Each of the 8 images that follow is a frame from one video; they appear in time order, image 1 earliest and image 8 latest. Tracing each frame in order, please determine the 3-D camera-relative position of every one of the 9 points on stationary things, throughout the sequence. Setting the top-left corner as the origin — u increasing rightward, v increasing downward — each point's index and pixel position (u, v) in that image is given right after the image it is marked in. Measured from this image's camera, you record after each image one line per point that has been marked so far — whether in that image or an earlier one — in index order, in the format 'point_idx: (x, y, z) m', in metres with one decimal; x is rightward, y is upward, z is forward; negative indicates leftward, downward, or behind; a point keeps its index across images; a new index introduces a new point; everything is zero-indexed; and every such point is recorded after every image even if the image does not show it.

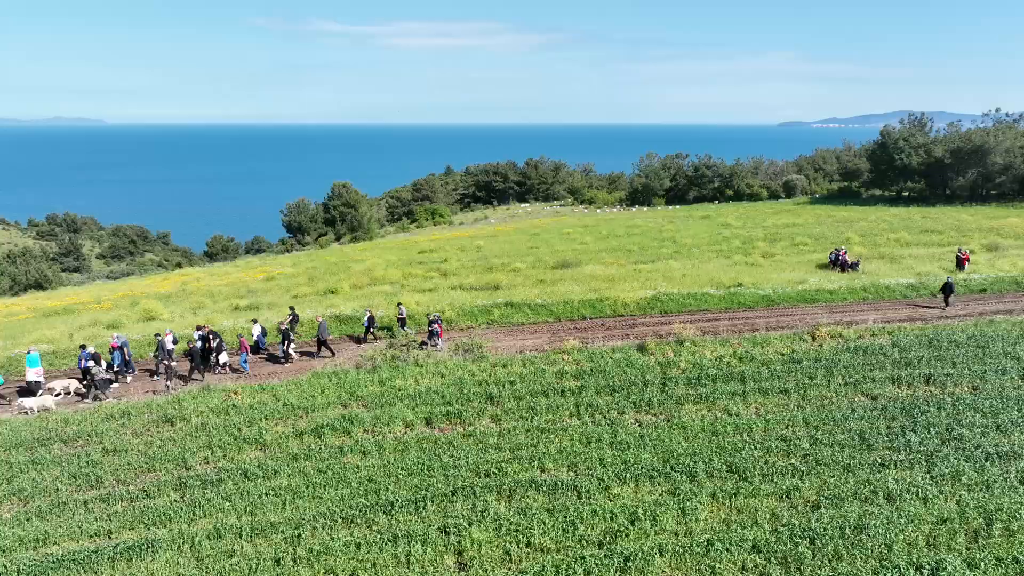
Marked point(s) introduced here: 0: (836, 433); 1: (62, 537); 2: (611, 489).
0: (+8.2, -3.7, +17.8) m
1: (-8.5, -4.7, +13.5) m
2: (+2.0, -4.2, +14.8) m
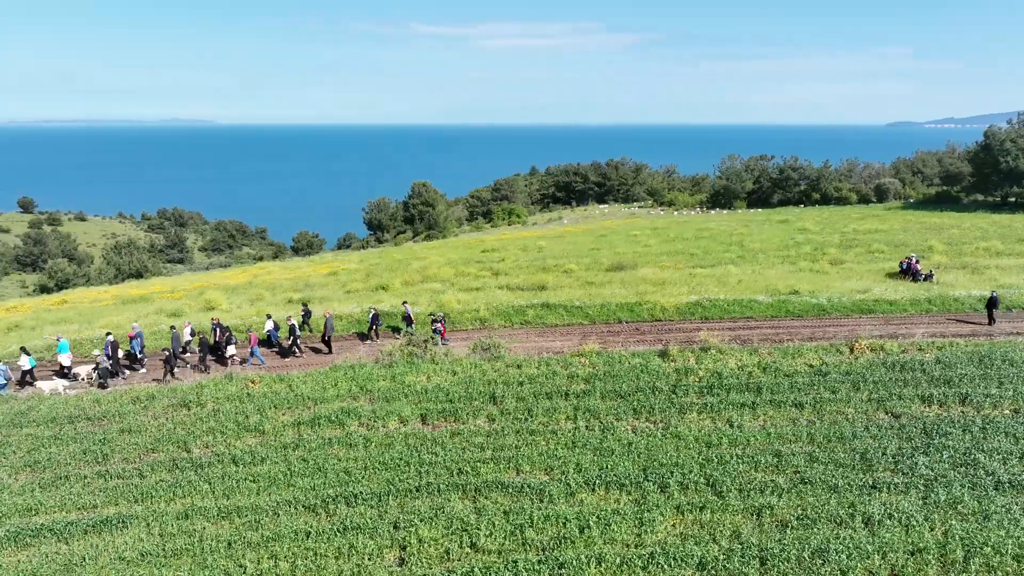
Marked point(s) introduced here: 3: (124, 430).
0: (+7.8, -3.9, +16.9) m
1: (-9.4, -4.5, +14.5) m
2: (+1.3, -4.3, +14.6) m
3: (-10.6, -3.8, +19.2) m
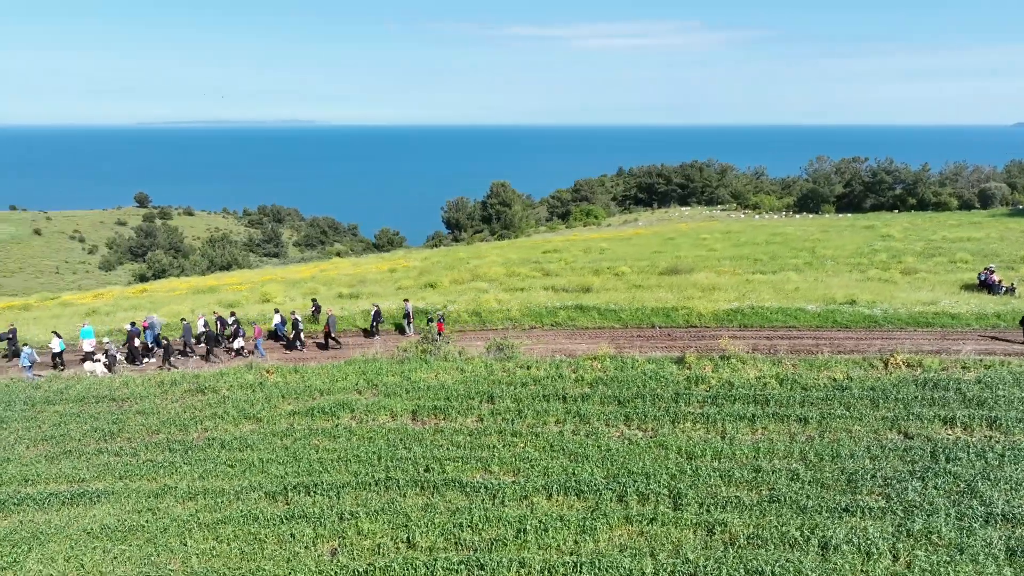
0: (+7.1, -4.1, +16.0) m
1: (-10.2, -4.2, +15.7) m
2: (+0.3, -4.3, +14.5) m
3: (-10.9, -3.6, +20.5) m
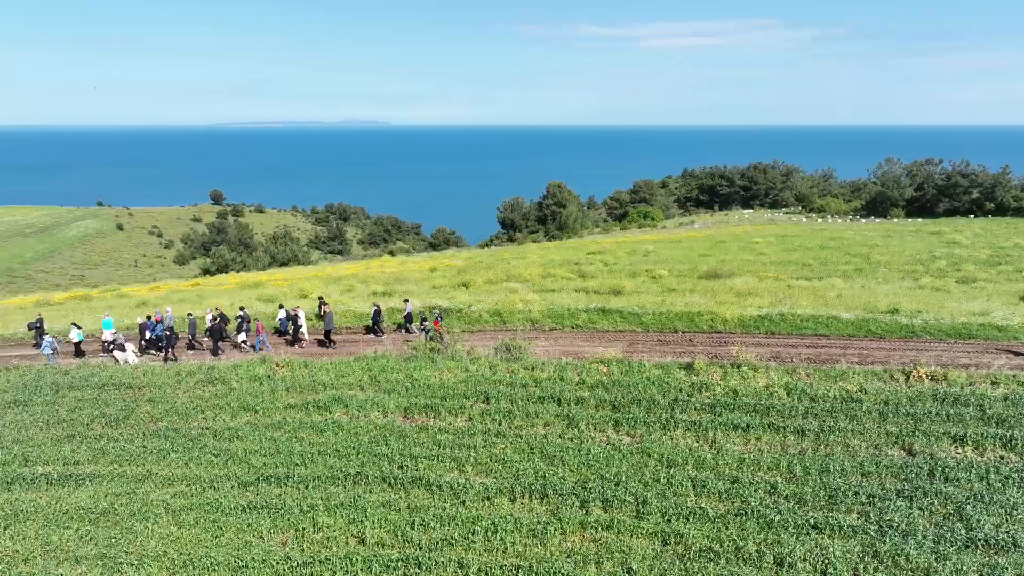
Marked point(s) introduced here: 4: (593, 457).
0: (+6.4, -4.3, +15.3) m
1: (-10.9, -4.0, +16.6) m
2: (-0.4, -4.4, +14.5) m
3: (-11.0, -3.4, +21.4) m
4: (+1.9, -4.0, +16.9) m
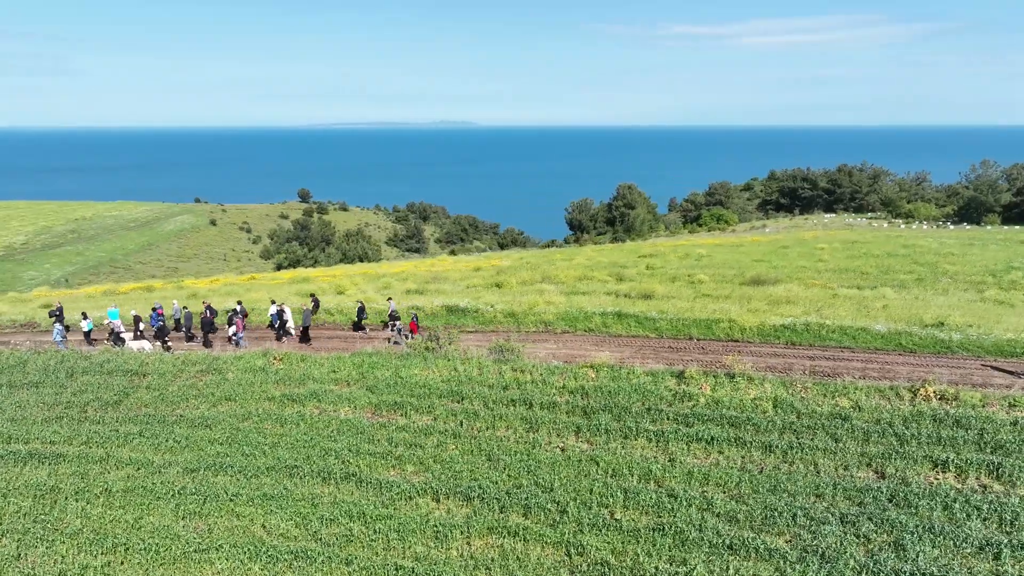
0: (+4.9, -4.5, +14.7) m
1: (-12.1, -3.8, +17.8) m
2: (-2.0, -4.4, +14.6) m
3: (-11.8, -3.1, +22.6) m
4: (+0.6, -4.1, +16.7) m
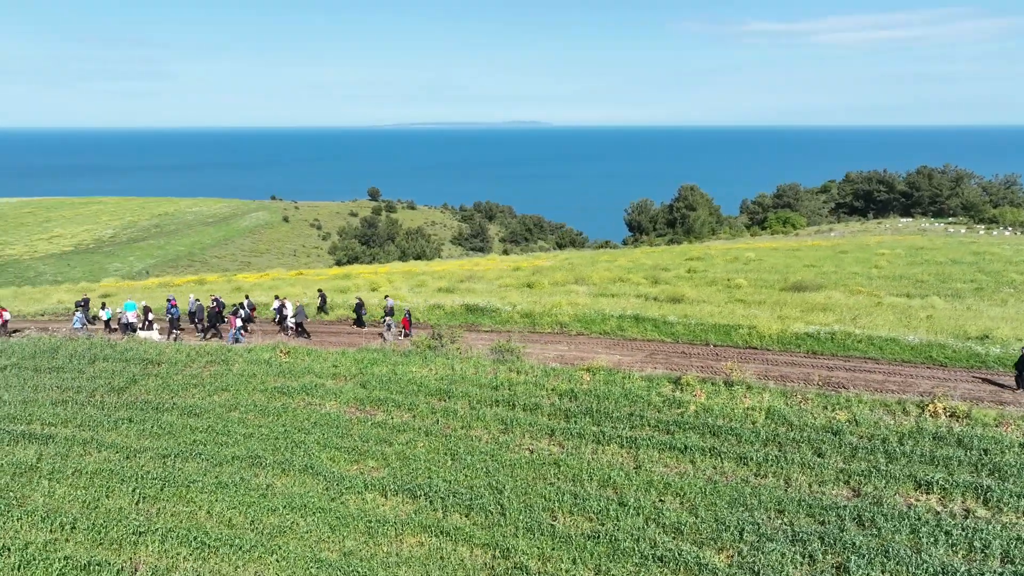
0: (+3.7, -4.6, +14.2) m
1: (-12.9, -3.5, +19.0) m
2: (-3.1, -4.3, +14.8) m
3: (-12.0, -2.9, +23.7) m
4: (-0.3, -4.1, +16.6) m
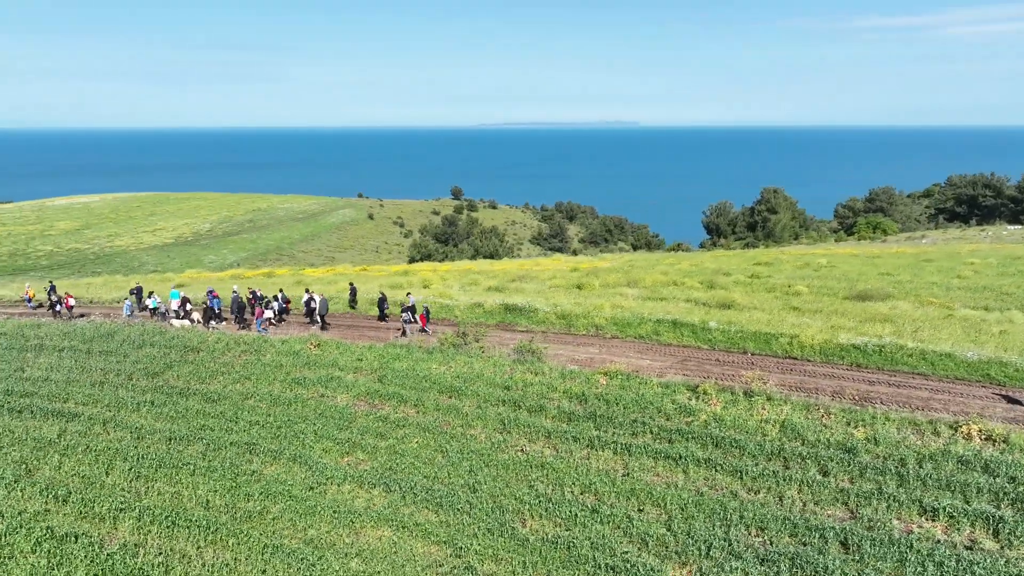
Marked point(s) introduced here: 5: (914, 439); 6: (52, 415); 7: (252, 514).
0: (+3.1, -4.7, +13.8) m
1: (-12.8, -3.2, +20.5) m
2: (-3.6, -4.3, +15.2) m
3: (-11.4, -2.6, +25.1) m
4: (-0.6, -4.1, +16.7) m
5: (+10.8, -4.1, +19.0) m
6: (-12.2, -3.4, +18.7) m
7: (-4.9, -4.3, +13.6) m
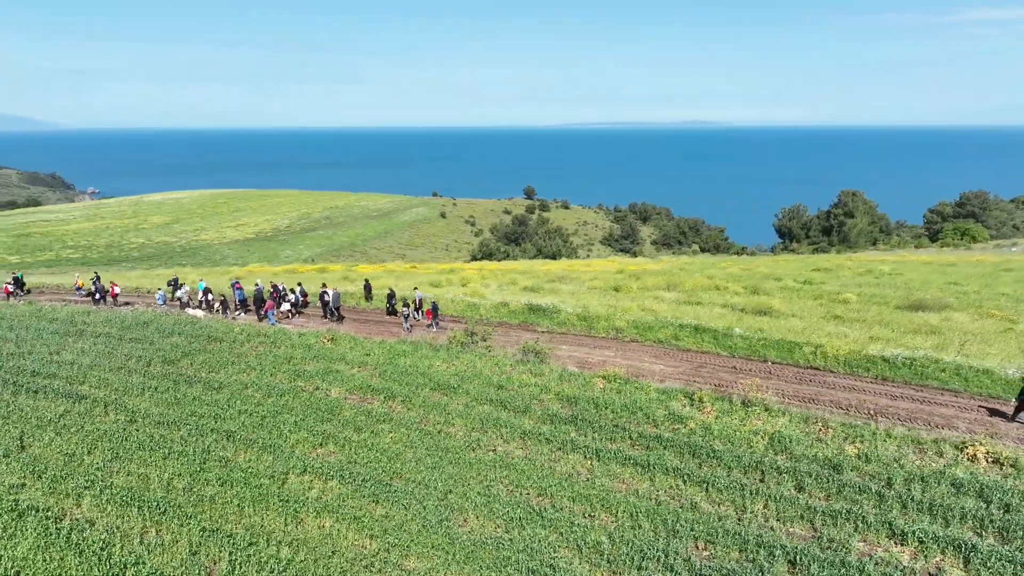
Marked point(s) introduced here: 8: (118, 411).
0: (+1.9, -4.8, +13.5) m
1: (-13.2, -2.9, +21.8) m
2: (-4.6, -4.2, +15.6) m
3: (-11.3, -2.3, +26.3) m
4: (-1.5, -4.1, +16.8) m
5: (+10.2, -4.3, +17.9) m
6: (-12.7, -3.1, +20.0) m
7: (-6.1, -4.2, +14.2) m
8: (-10.5, -3.3, +19.0) m
